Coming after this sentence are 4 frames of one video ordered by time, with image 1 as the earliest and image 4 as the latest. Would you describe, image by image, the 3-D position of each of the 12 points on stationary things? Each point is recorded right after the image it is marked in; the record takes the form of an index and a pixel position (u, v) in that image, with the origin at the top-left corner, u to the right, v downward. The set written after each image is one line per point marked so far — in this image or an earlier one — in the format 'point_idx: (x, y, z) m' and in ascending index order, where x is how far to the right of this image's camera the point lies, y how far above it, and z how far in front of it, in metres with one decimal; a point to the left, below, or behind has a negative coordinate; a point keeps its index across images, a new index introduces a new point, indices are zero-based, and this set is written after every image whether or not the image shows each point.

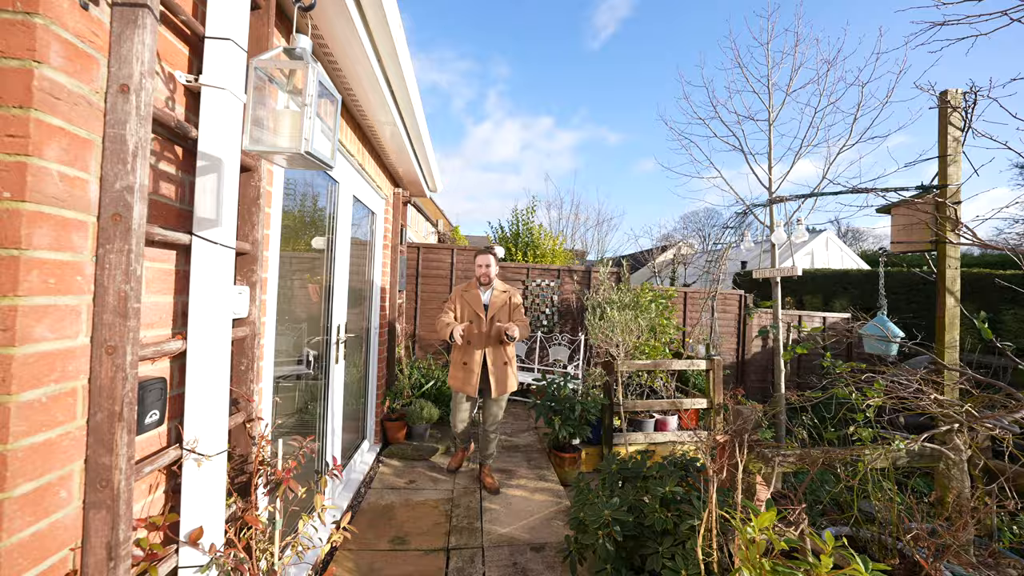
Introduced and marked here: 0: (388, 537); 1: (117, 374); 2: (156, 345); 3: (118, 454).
0: (-1.0, -2.0, +2.6) m
1: (-1.1, -0.2, +0.9) m
2: (-1.1, -0.2, +1.0) m
3: (-1.1, -0.5, +0.9) m
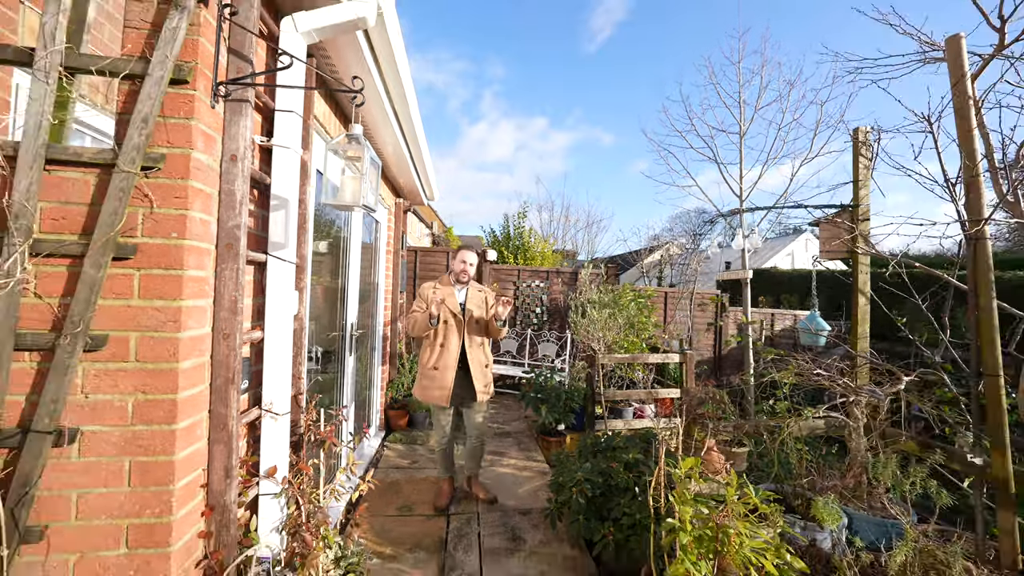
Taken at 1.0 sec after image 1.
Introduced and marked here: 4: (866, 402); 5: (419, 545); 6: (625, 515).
0: (-1.1, -2.0, +3.1) m
1: (-1.2, -0.3, +1.3) m
2: (-1.2, -0.2, +1.4) m
3: (-1.2, -0.5, +1.3) m
4: (+2.6, -0.8, +2.4) m
5: (-0.7, -2.1, +2.6) m
6: (+0.8, -1.6, +2.3) m
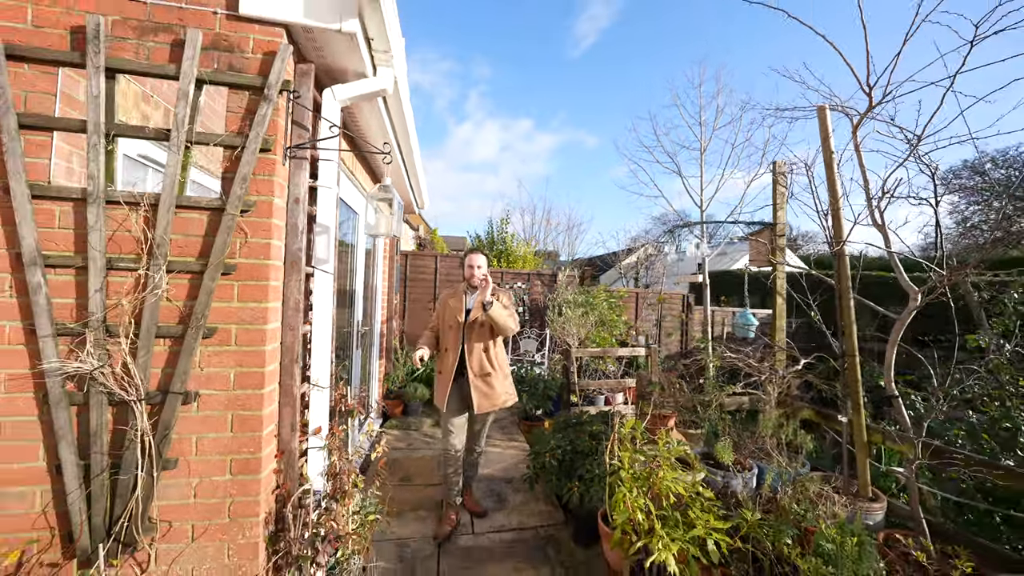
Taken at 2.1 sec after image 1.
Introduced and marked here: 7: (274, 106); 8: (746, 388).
0: (-1.3, -2.1, +3.6) m
1: (-1.2, -0.3, +1.8) m
2: (-1.3, -0.2, +1.9) m
3: (-1.2, -0.5, +1.8) m
4: (+2.5, -0.9, +3.1) m
5: (-0.9, -2.1, +3.1) m
6: (+0.7, -1.6, +2.9) m
7: (-1.2, +0.9, +1.7) m
8: (+2.3, -1.0, +3.1) m
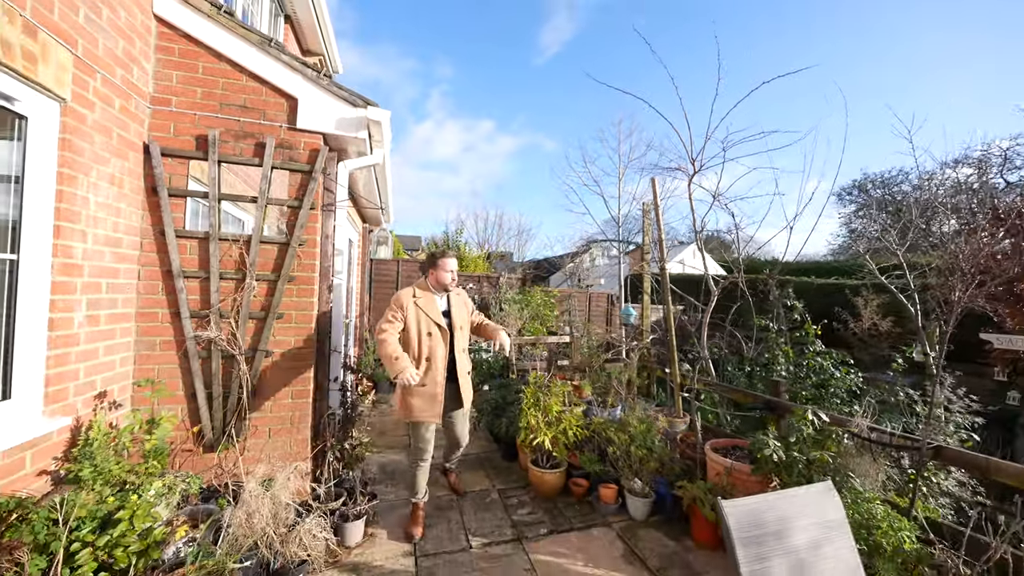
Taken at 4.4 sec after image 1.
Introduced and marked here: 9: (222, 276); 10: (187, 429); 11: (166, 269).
0: (-2.0, -2.1, +4.7) m
1: (-1.7, -0.3, +3.0) m
2: (-1.8, -0.2, +3.1) m
3: (-1.7, -0.5, +3.0) m
4: (+1.7, -0.9, +4.7) m
5: (-1.6, -2.1, +4.4) m
6: (0.0, -1.7, +4.3) m
7: (-1.7, +0.9, +2.8) m
8: (+1.5, -1.0, +4.8) m
9: (-2.3, +0.1, +2.6) m
10: (-2.5, -1.1, +2.5) m
11: (-2.6, +0.1, +2.5) m
